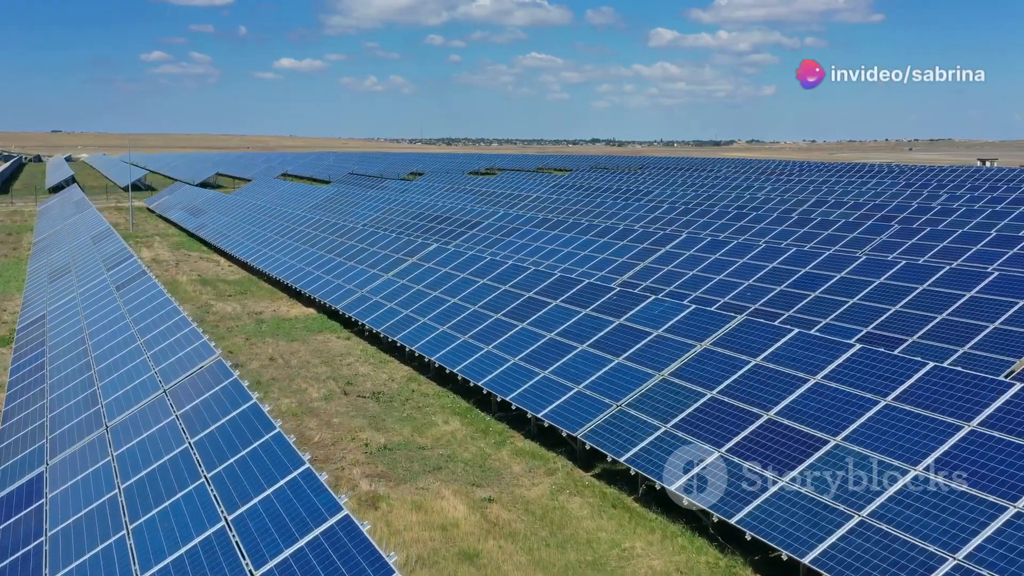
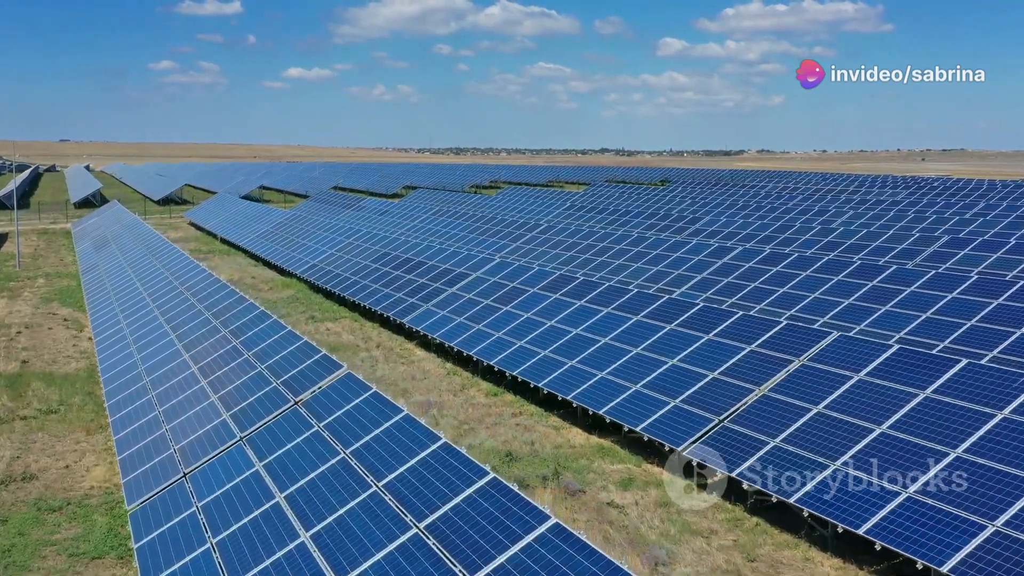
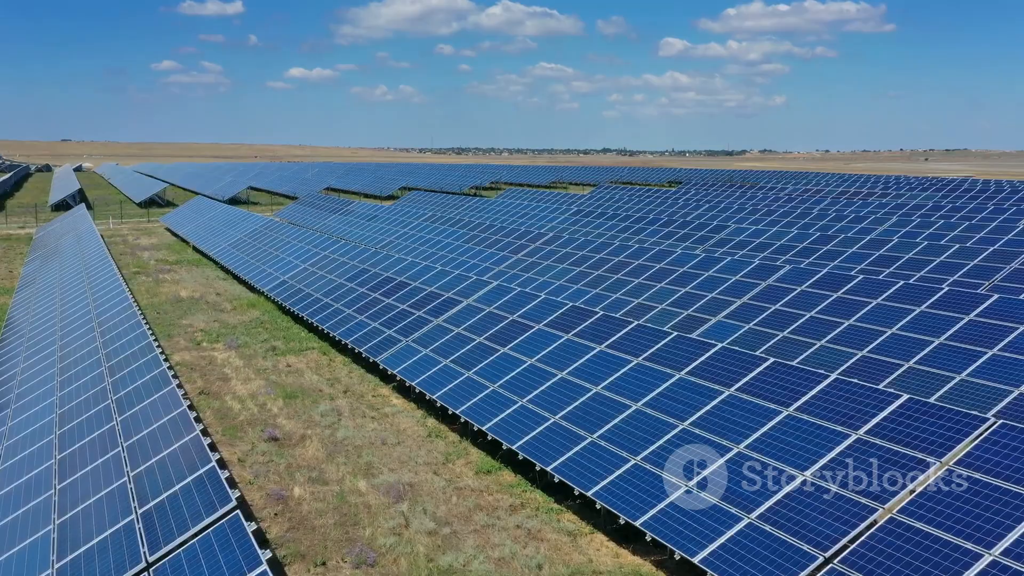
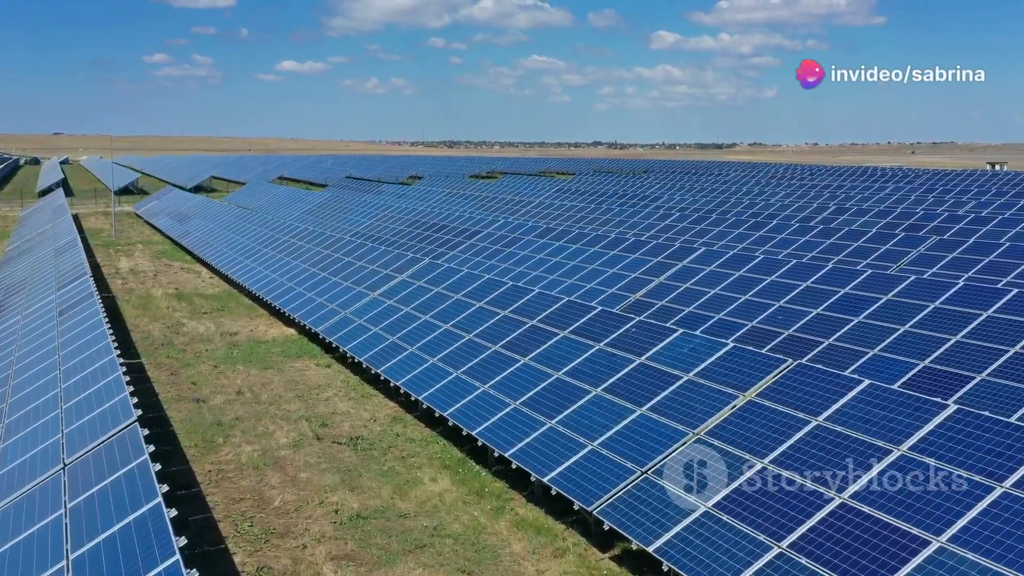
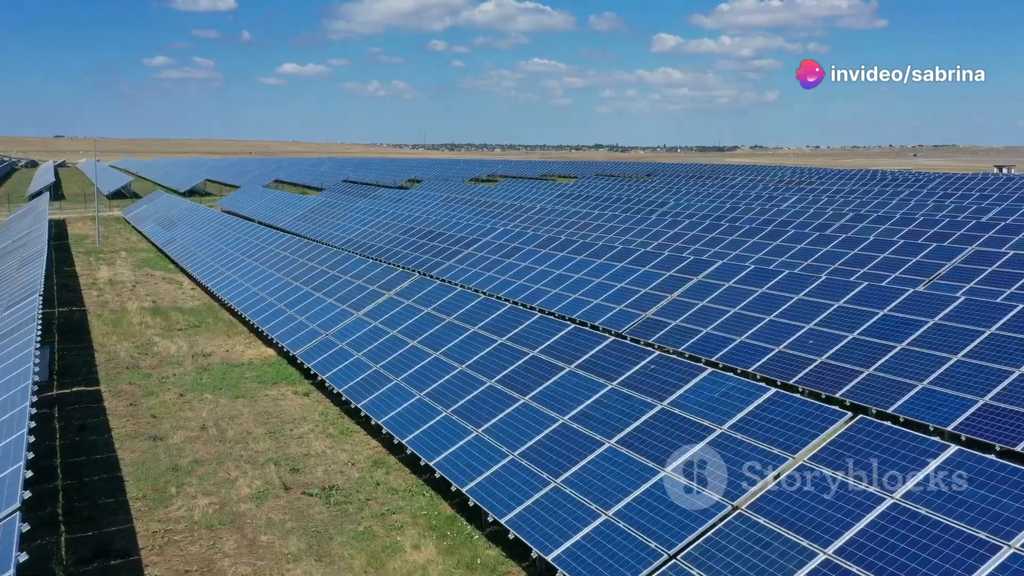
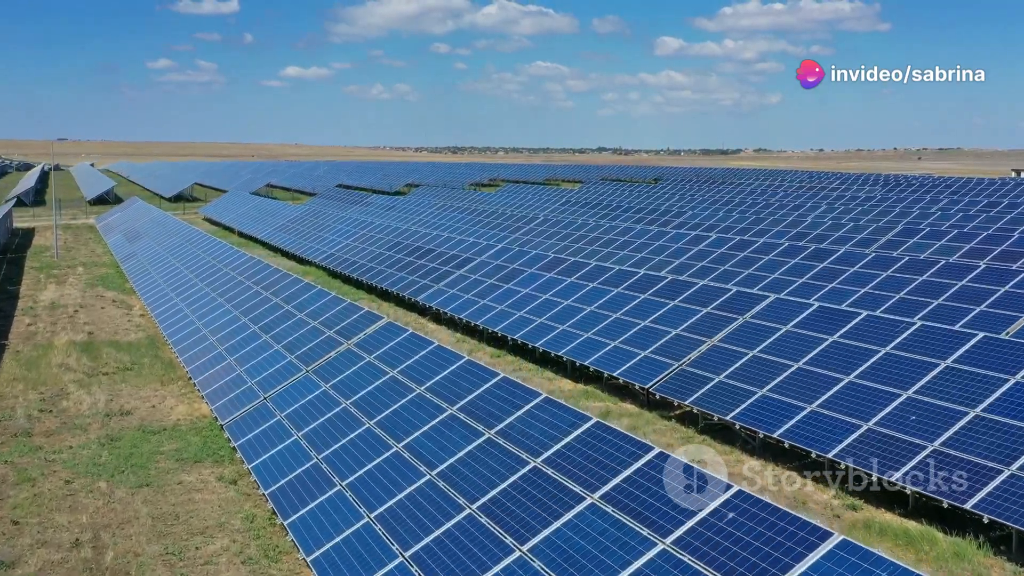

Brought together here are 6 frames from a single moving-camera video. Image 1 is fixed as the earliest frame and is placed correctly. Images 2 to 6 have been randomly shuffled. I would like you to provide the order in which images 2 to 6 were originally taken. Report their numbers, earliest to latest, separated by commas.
4, 5, 6, 2, 3
